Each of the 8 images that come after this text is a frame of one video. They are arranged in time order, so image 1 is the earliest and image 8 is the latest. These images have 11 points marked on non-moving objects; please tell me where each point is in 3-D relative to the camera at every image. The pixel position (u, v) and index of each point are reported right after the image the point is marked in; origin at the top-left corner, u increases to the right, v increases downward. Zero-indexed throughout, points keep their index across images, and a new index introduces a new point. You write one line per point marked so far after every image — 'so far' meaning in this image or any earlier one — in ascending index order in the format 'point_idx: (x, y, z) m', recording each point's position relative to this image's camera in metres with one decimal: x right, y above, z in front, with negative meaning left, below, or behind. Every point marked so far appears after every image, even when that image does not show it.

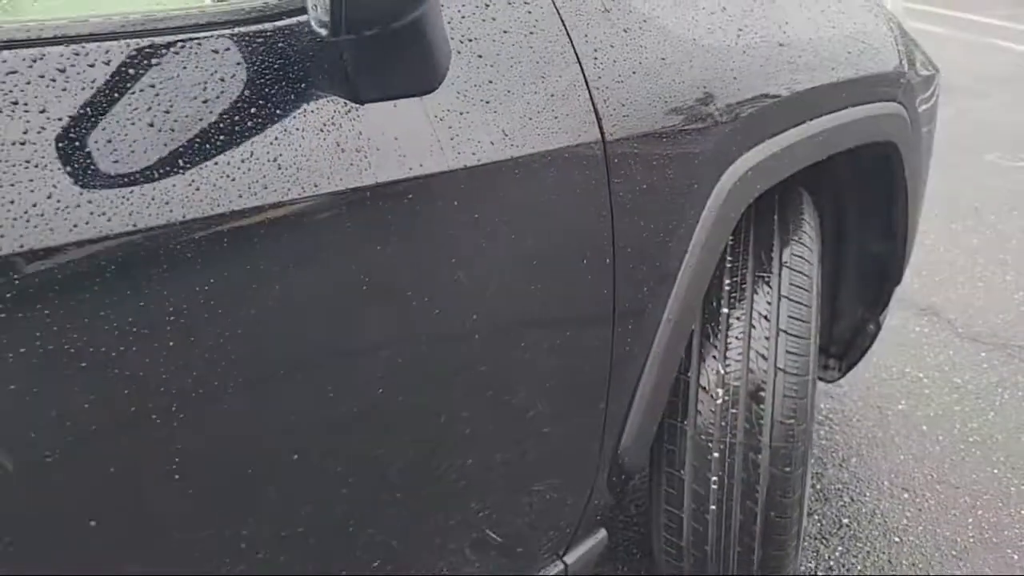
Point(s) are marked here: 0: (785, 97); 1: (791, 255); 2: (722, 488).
0: (+0.4, +0.3, +1.3) m
1: (+0.4, +0.1, +1.4) m
2: (+0.3, -0.3, +1.4) m
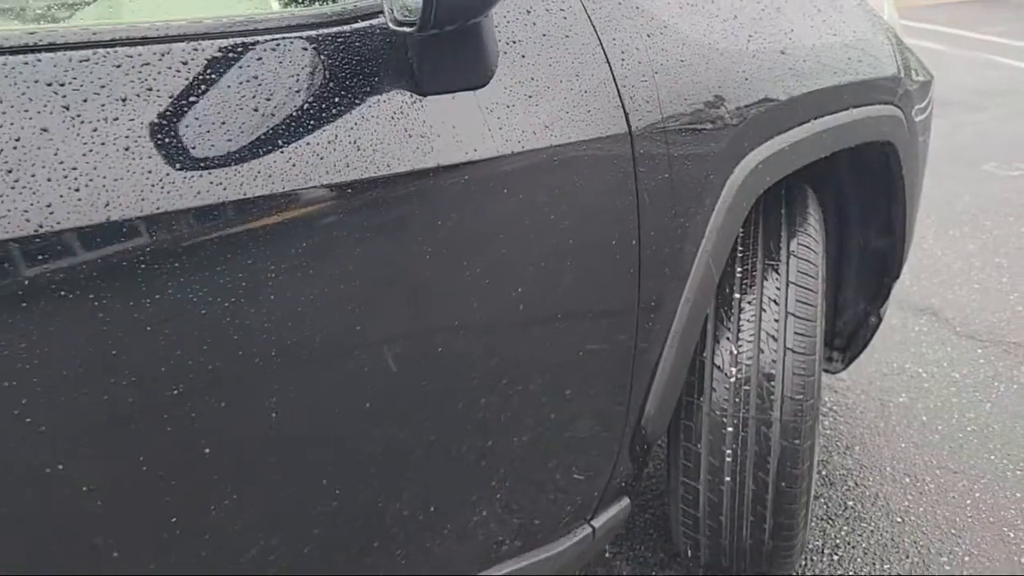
0: (+0.5, +0.3, +1.4) m
1: (+0.5, +0.1, +1.6) m
2: (+0.4, -0.3, +1.5) m
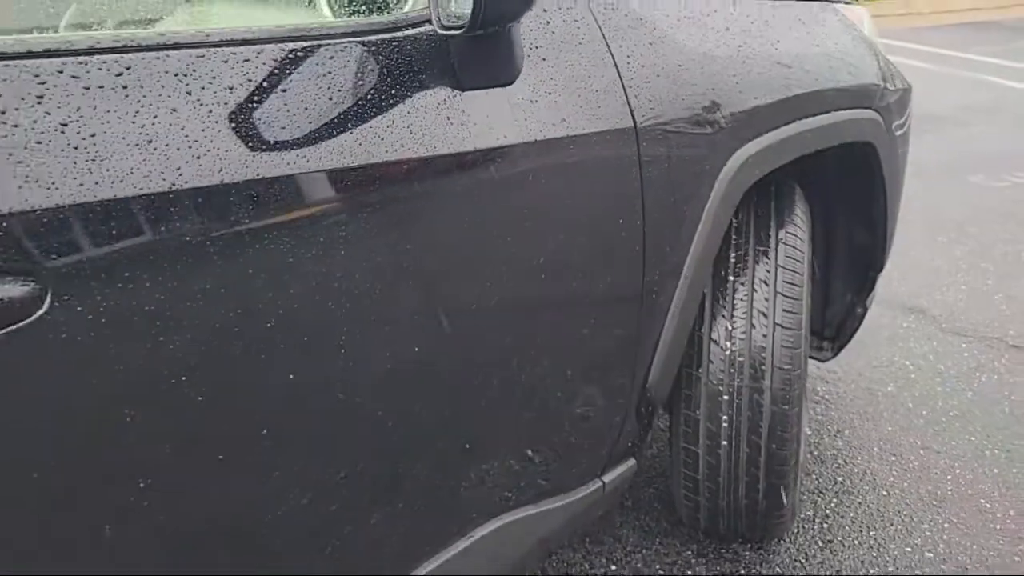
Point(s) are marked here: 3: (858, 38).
0: (+0.5, +0.3, +1.6) m
1: (+0.5, +0.1, +1.7) m
2: (+0.4, -0.3, +1.7) m
3: (+0.8, +0.6, +2.0) m
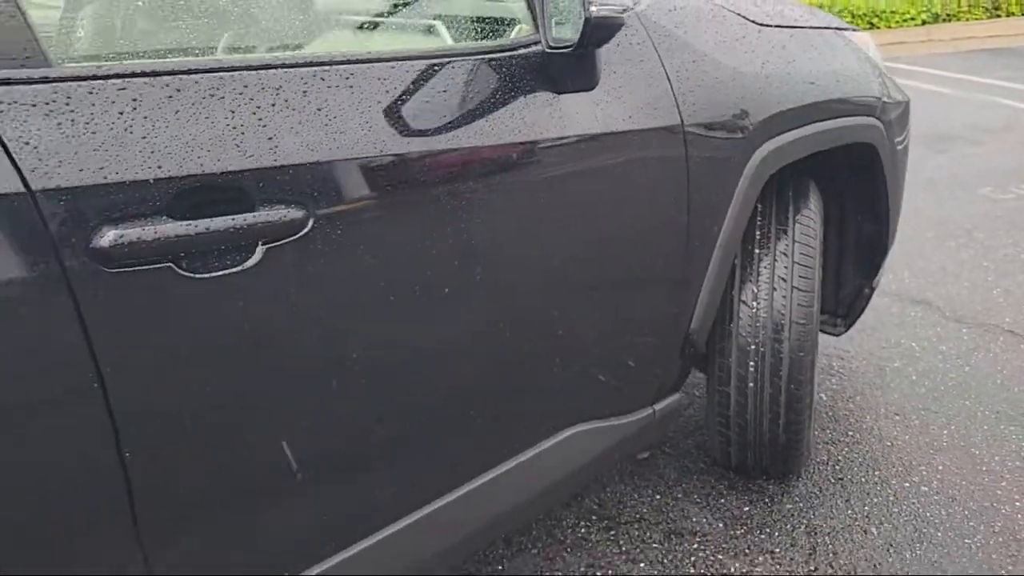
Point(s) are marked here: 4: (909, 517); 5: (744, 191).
0: (+0.6, +0.4, +2.0) m
1: (+0.7, +0.2, +2.1) m
2: (+0.6, -0.2, +2.1) m
3: (+0.9, +0.6, +2.4) m
4: (+1.0, -0.6, +2.2) m
5: (+0.5, +0.2, +1.9) m
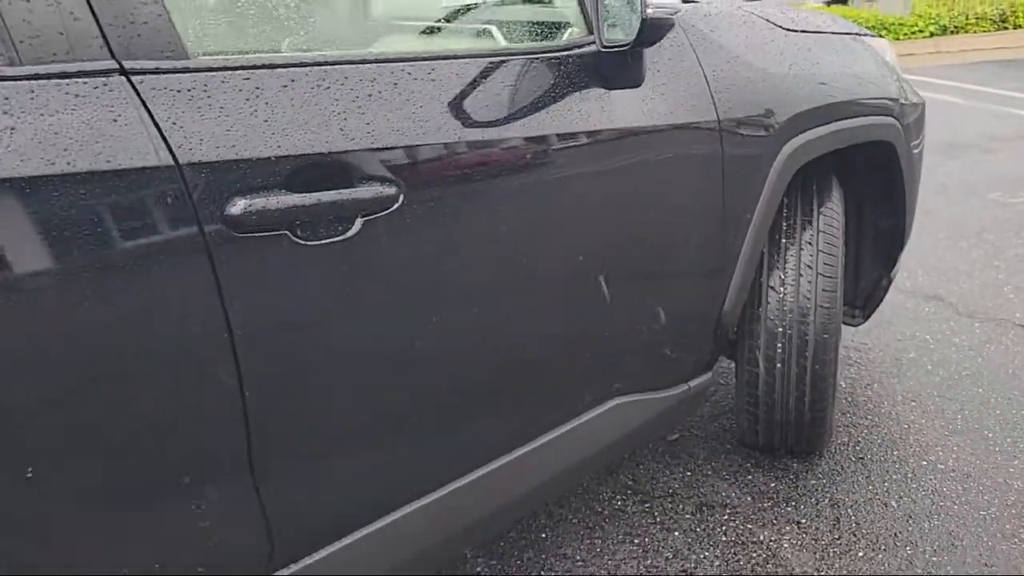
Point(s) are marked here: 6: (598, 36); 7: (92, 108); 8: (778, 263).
0: (+0.7, +0.4, +2.2) m
1: (+0.8, +0.2, +2.3) m
2: (+0.7, -0.2, +2.3) m
3: (+1.1, +0.6, +2.6) m
4: (+1.1, -0.5, +2.3) m
5: (+0.6, +0.2, +2.1) m
6: (+0.2, +0.5, +1.7) m
7: (-0.5, +0.2, +1.1) m
8: (+0.7, +0.1, +2.2) m
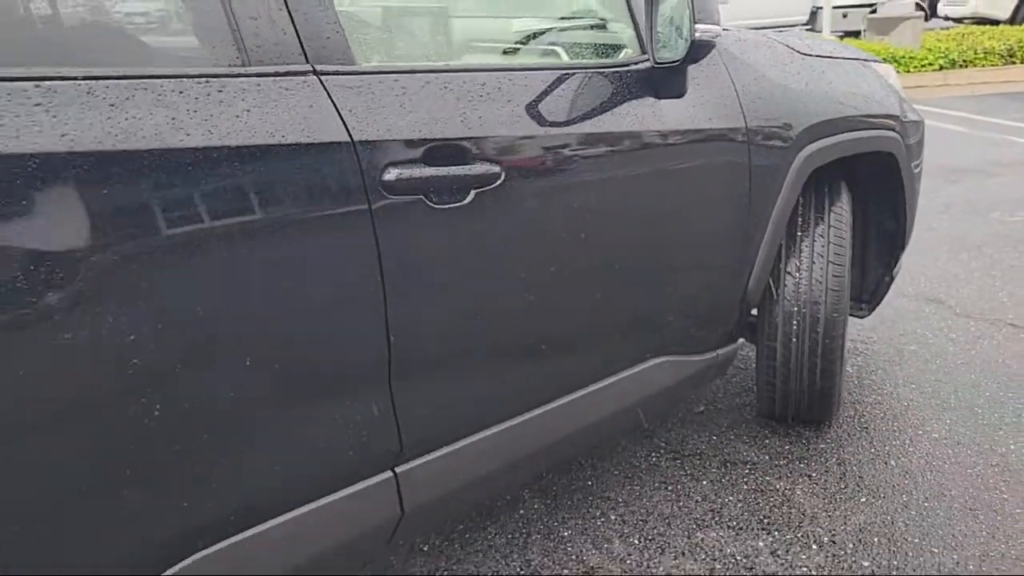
0: (+0.9, +0.5, +2.6) m
1: (+1.0, +0.2, +2.7) m
2: (+0.8, -0.1, +2.6) m
3: (+1.2, +0.7, +2.9) m
4: (+1.2, -0.5, +2.7) m
5: (+0.8, +0.3, +2.5) m
6: (+0.3, +0.6, +2.1) m
7: (-0.4, +0.3, +1.5) m
8: (+0.8, +0.1, +2.6) m
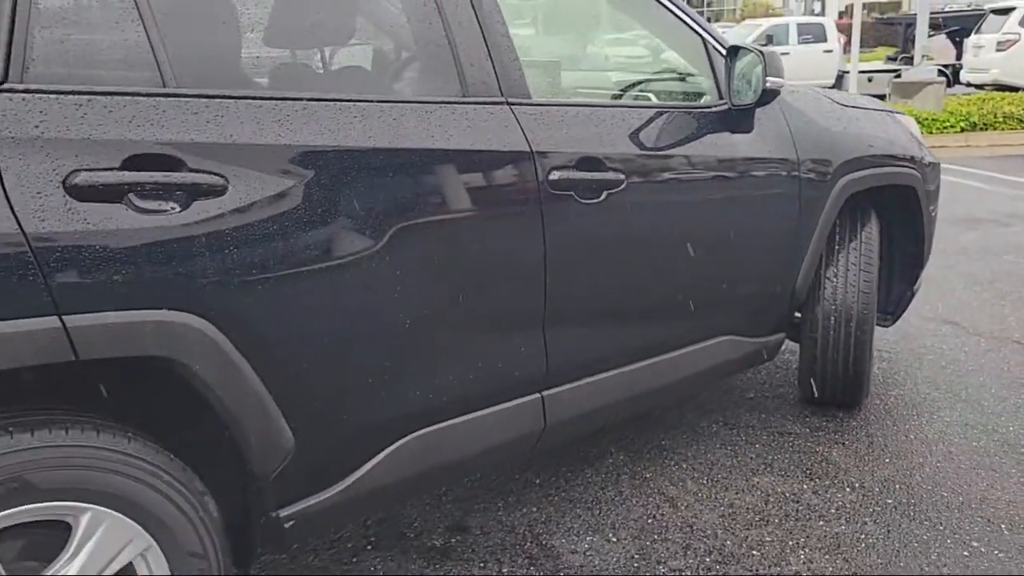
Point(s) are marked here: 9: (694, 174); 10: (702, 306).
0: (+1.3, +0.5, +3.2) m
1: (+1.3, +0.2, +3.3) m
2: (+1.2, -0.1, +3.2) m
3: (+1.6, +0.6, +3.6) m
4: (+1.5, -0.5, +3.3) m
5: (+1.1, +0.3, +3.1) m
6: (+0.7, +0.6, +2.8) m
7: (0.0, +0.4, +2.2) m
8: (+1.2, +0.1, +3.2) m
9: (+0.5, +0.3, +2.7) m
10: (+0.6, -0.1, +2.8) m
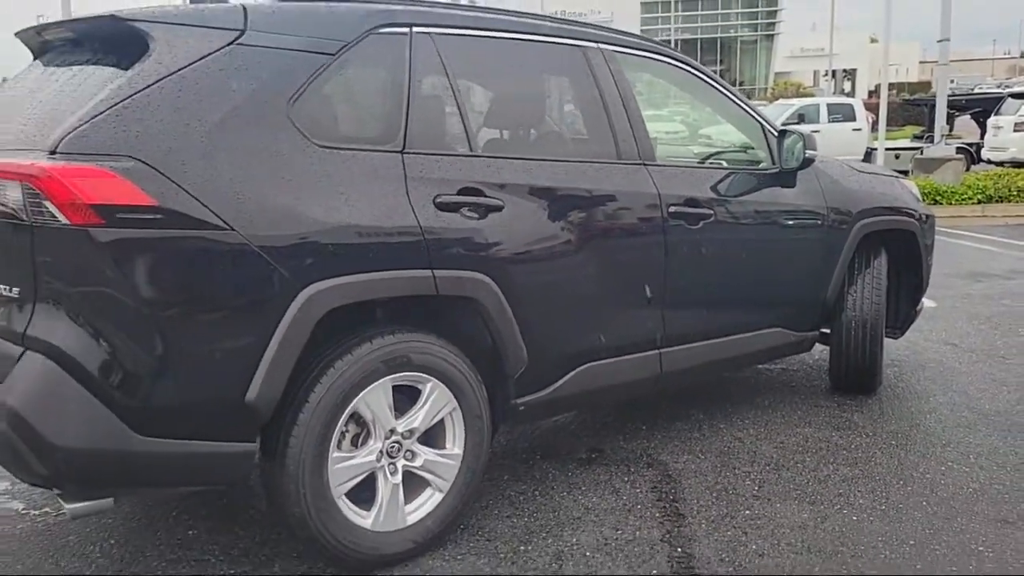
0: (+1.8, +0.4, +4.5) m
1: (+1.9, +0.2, +4.6) m
2: (+1.7, -0.2, +4.5) m
3: (+2.2, +0.5, +4.9) m
4: (+2.1, -0.6, +4.5) m
5: (+1.7, +0.2, +4.4) m
6: (+1.2, +0.6, +4.1) m
7: (+0.5, +0.4, +3.5) m
8: (+1.7, 0.0, +4.5) m
9: (+1.1, +0.3, +4.0) m
10: (+1.1, -0.1, +4.1) m
